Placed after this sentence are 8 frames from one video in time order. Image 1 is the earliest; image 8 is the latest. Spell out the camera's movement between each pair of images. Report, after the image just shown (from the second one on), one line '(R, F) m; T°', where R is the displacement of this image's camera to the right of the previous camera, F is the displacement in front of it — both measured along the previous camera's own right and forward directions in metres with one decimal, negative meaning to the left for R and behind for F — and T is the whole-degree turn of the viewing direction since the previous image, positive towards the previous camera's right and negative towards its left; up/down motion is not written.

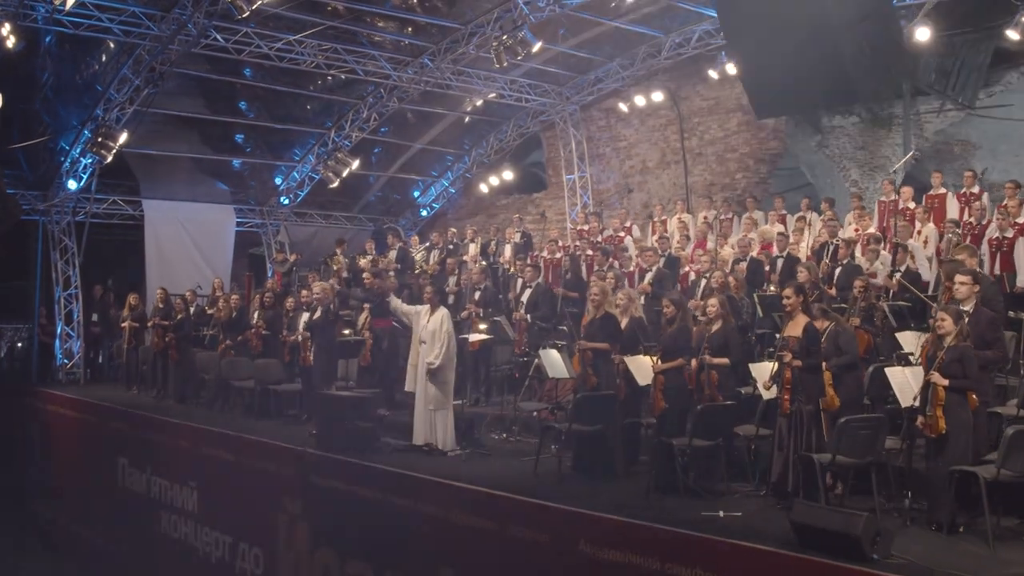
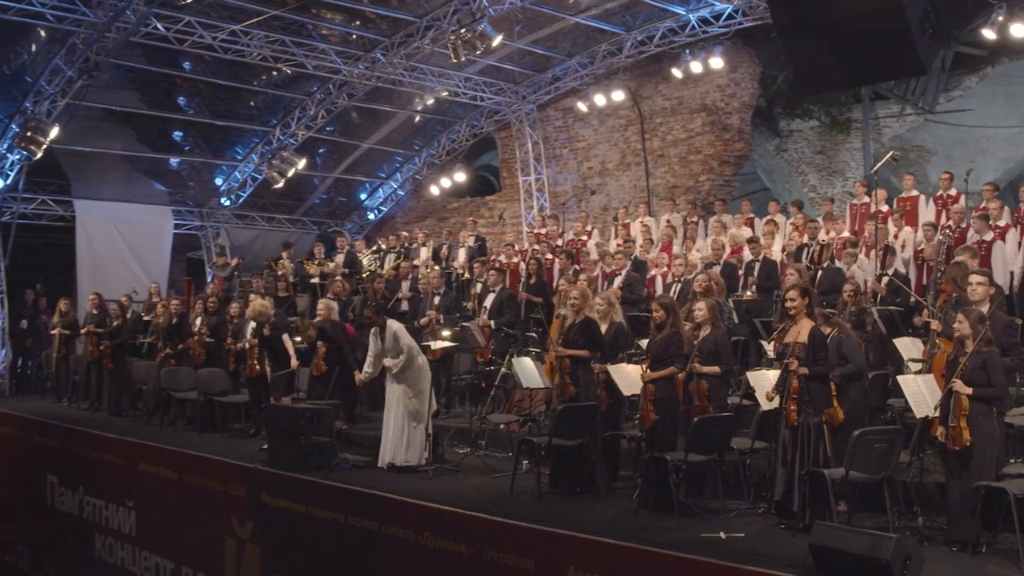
(-0.4, +0.8) m; +3°
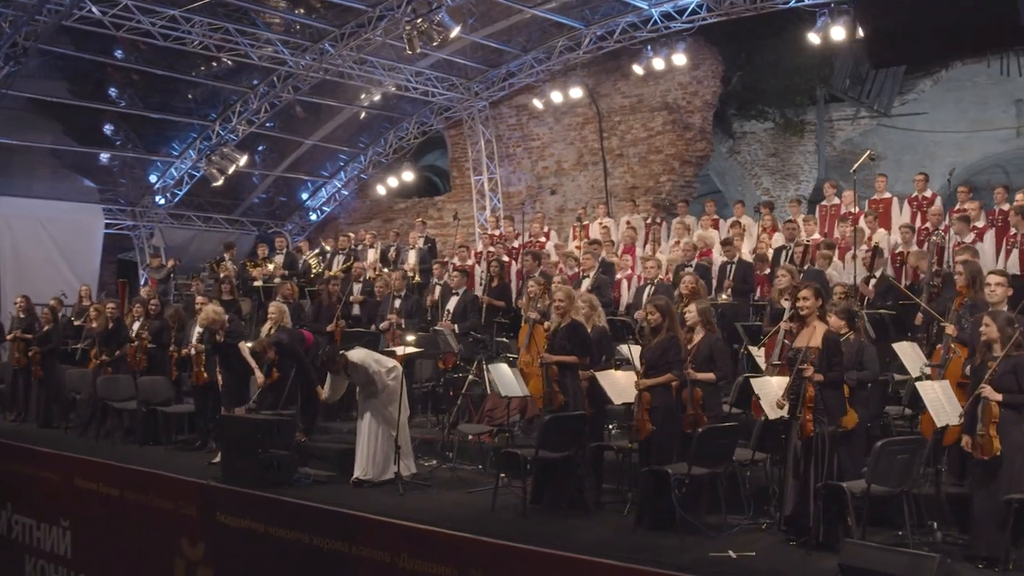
(-0.5, +0.7) m; +4°
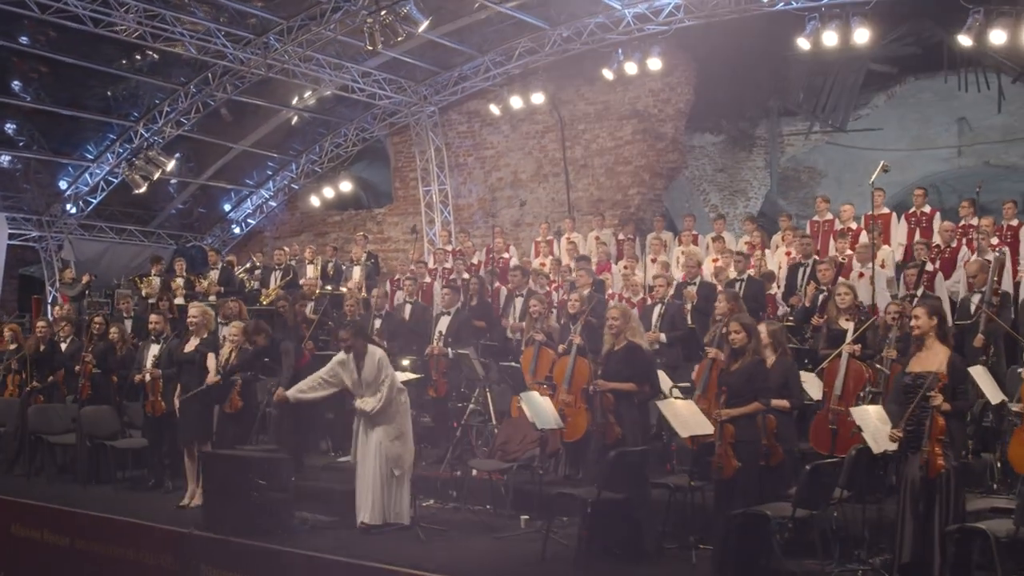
(-1.2, +1.2) m; +7°
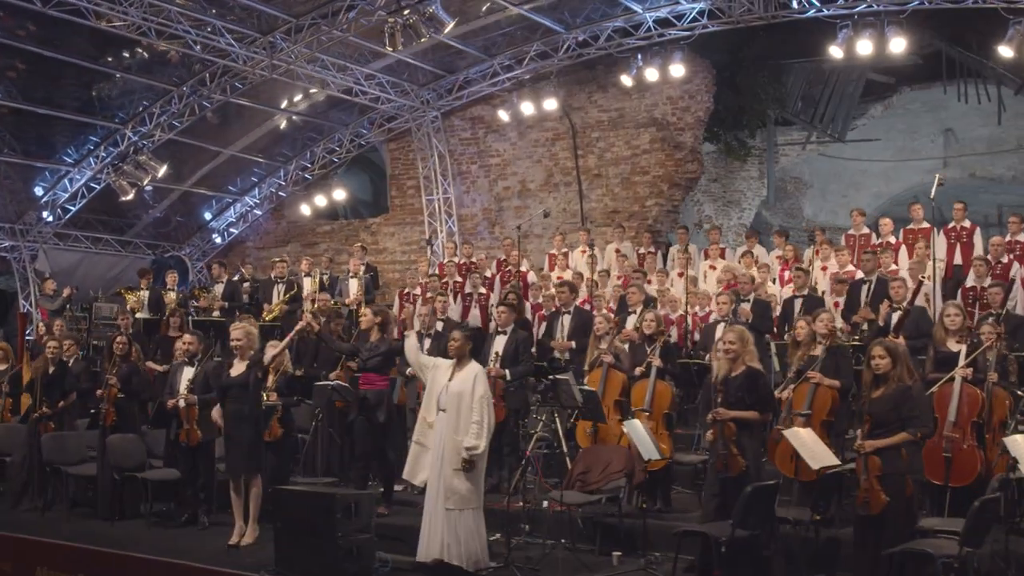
(-1.2, +0.7) m; +4°
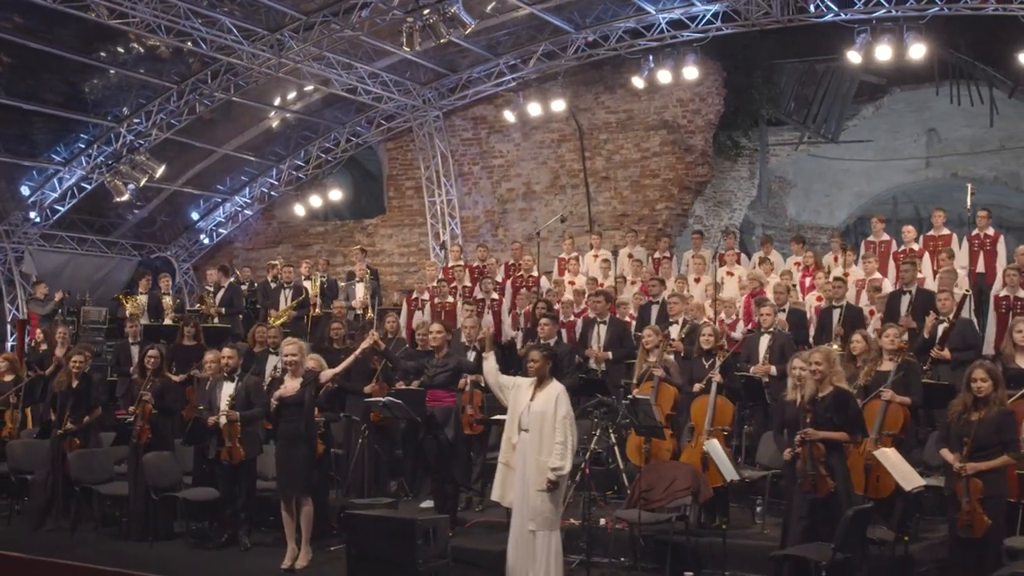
(-0.9, +0.3) m; +3°
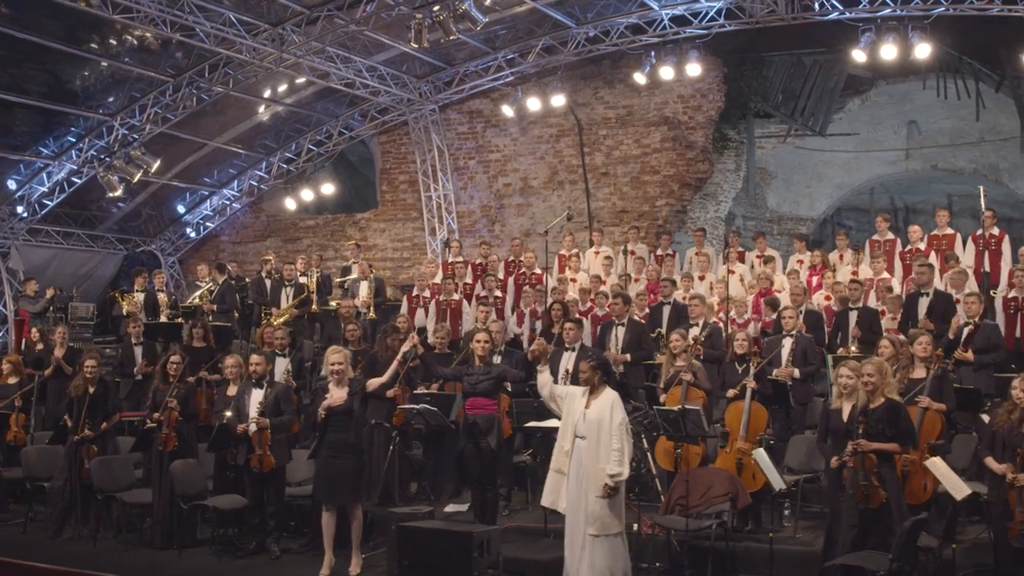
(-0.7, +0.1) m; +3°
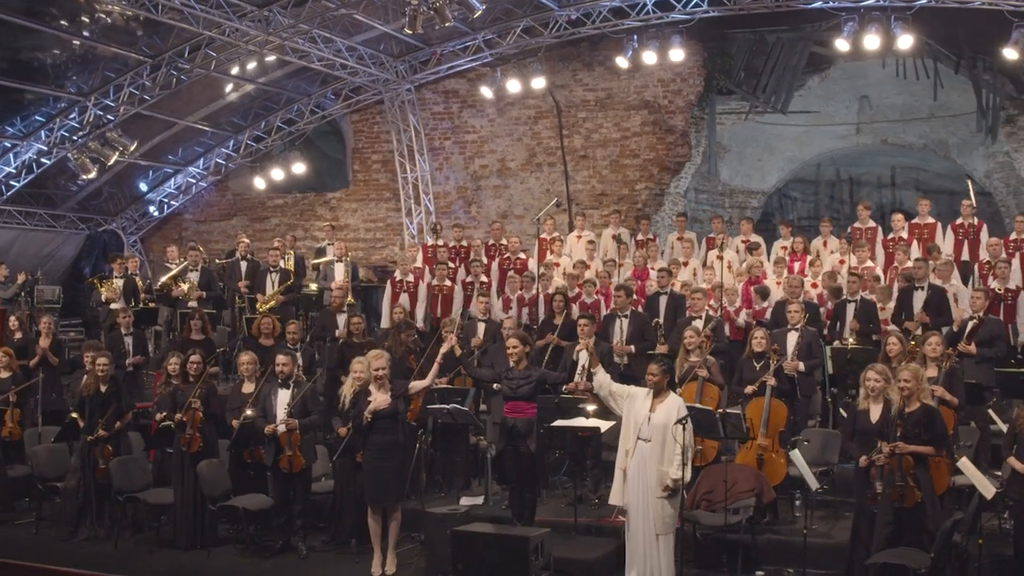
(-0.9, 0.0) m; +4°
